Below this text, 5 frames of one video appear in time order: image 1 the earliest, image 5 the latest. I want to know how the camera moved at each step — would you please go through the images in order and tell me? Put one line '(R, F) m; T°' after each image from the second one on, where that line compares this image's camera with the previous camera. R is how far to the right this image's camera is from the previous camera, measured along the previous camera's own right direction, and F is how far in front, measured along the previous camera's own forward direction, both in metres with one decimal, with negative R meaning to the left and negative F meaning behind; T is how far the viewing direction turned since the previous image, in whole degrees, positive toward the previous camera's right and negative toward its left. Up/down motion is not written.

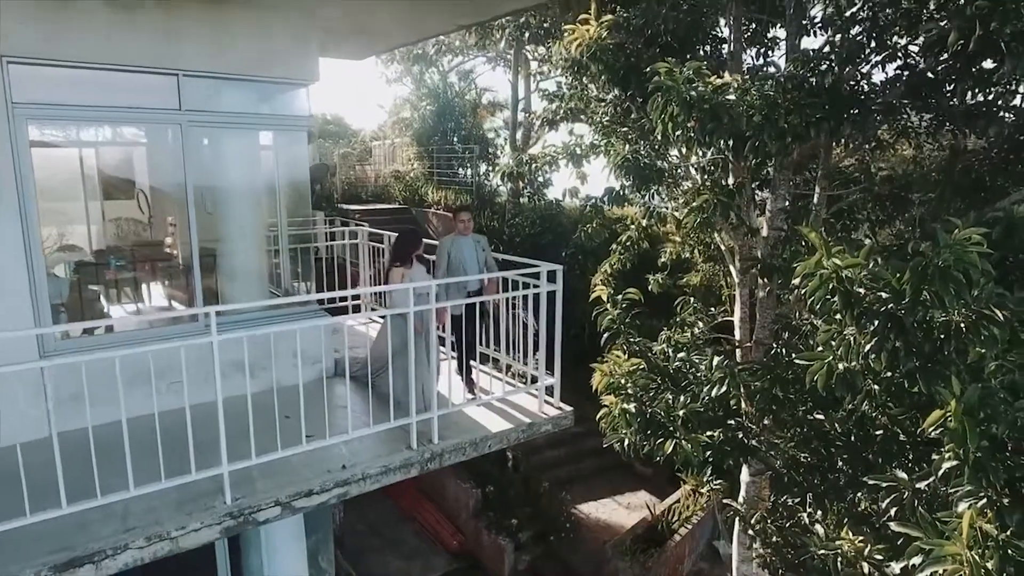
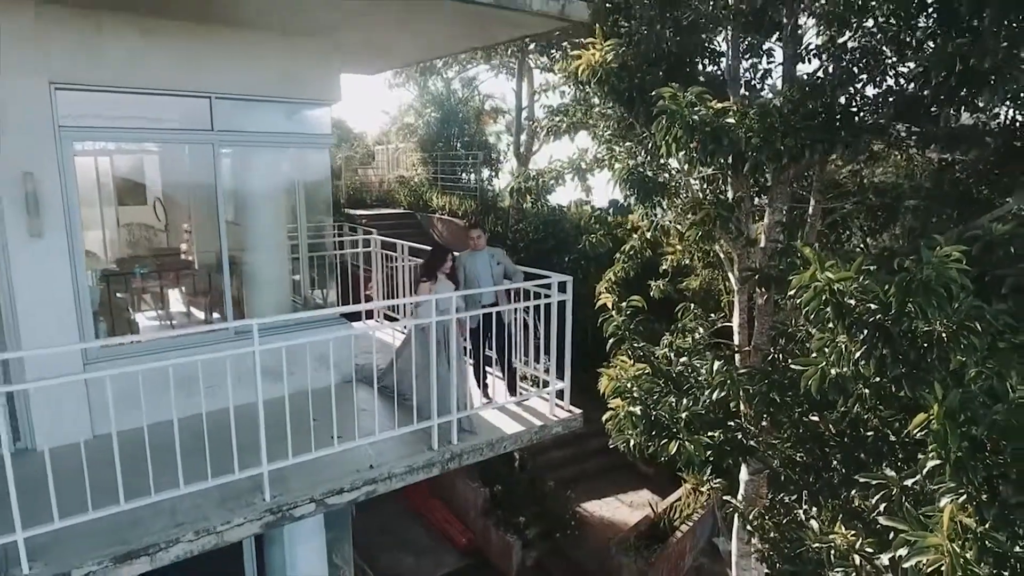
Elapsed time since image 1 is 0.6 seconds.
(-0.1, -0.3) m; 0°
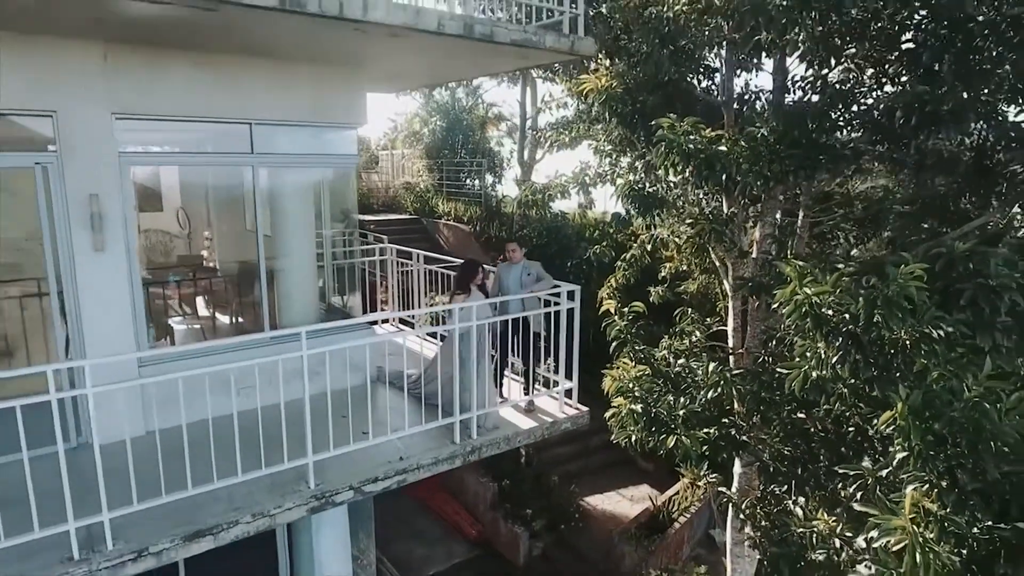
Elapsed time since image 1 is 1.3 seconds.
(-0.1, -0.5) m; 0°
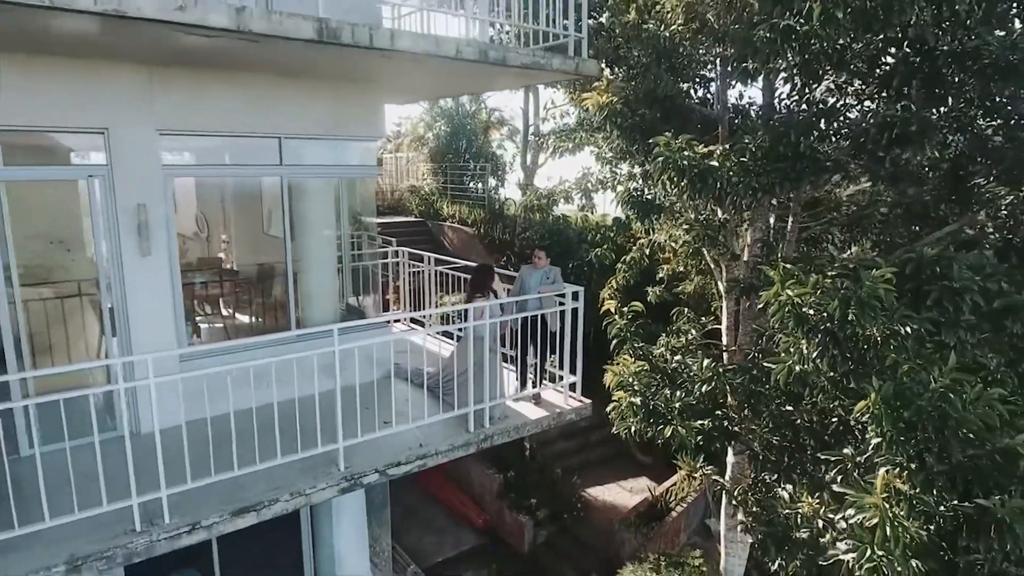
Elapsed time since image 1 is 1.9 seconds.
(-0.1, -0.5) m; 0°
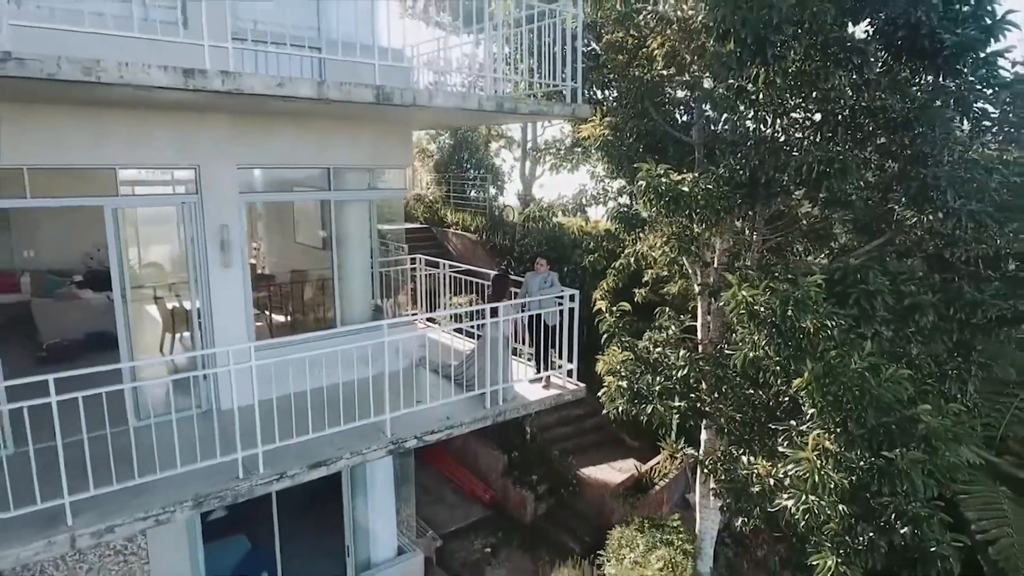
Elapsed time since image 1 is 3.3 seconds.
(-0.1, -1.3) m; +1°
